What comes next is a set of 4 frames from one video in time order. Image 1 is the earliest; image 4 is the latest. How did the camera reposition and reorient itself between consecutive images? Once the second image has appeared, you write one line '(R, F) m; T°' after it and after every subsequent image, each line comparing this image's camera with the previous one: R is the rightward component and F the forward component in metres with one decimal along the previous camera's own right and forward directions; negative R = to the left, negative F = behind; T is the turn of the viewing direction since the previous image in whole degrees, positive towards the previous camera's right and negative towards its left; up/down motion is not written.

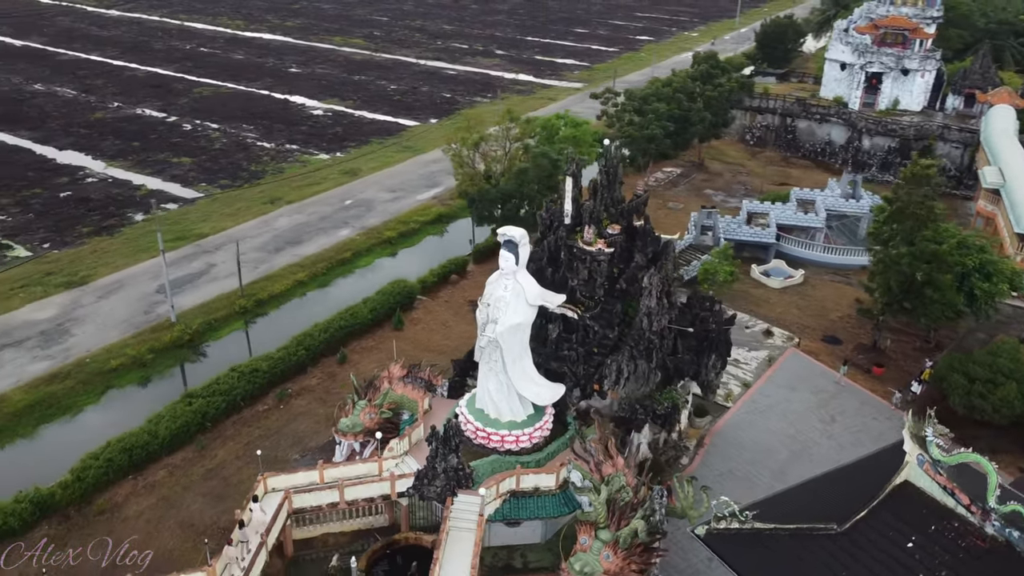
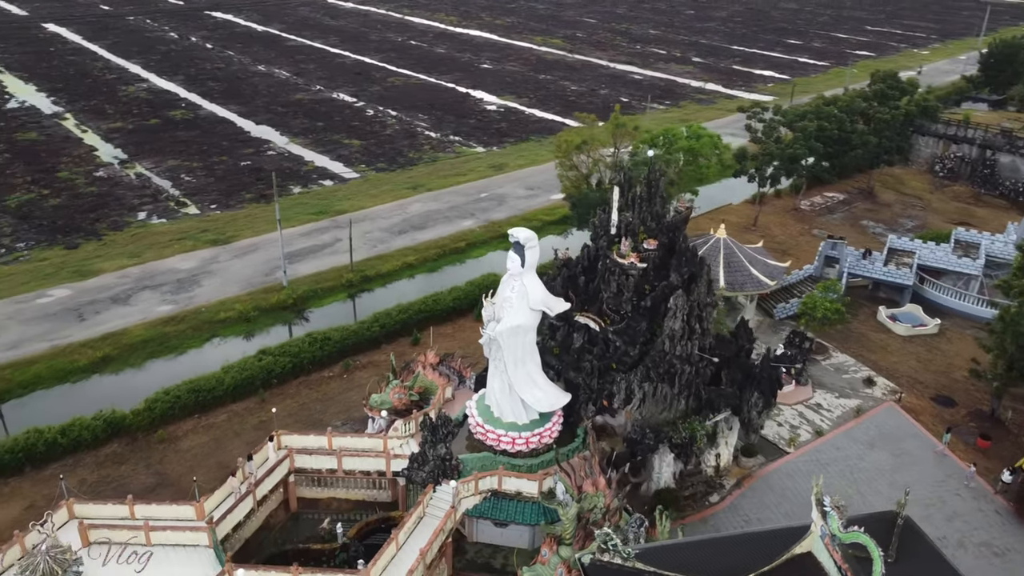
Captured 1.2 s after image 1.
(+4.4, +0.5) m; -15°
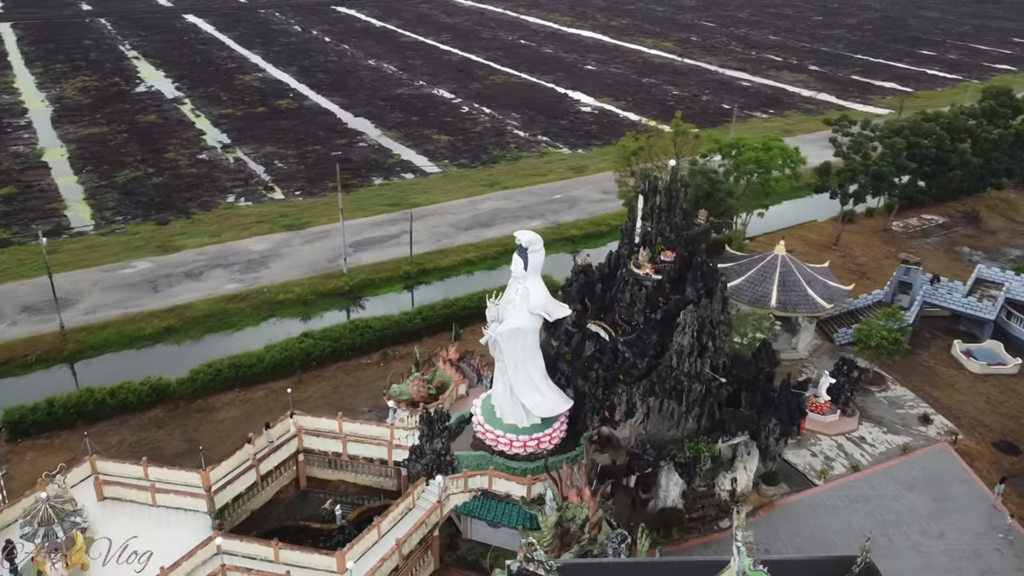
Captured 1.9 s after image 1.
(+2.5, +0.2) m; -8°
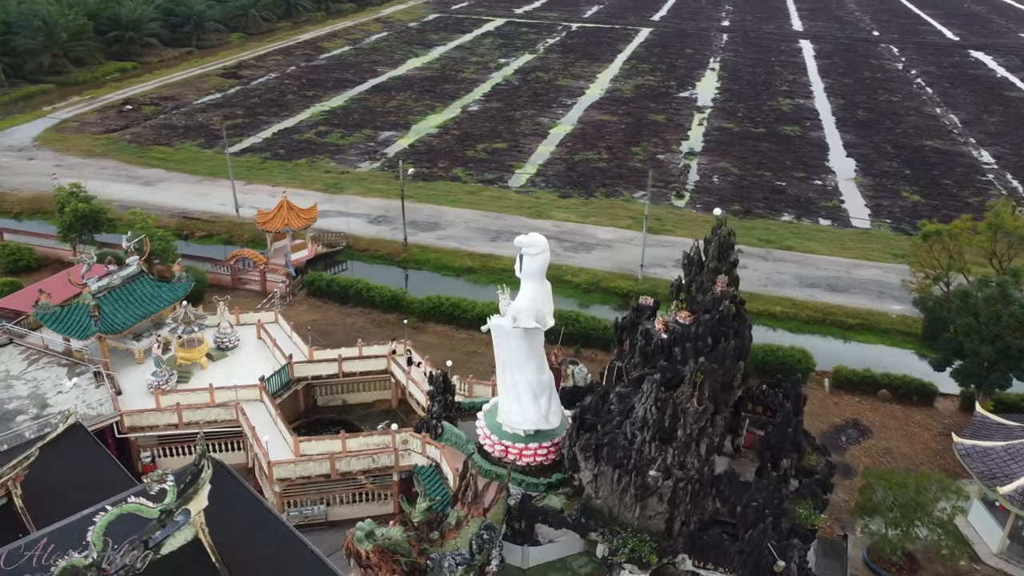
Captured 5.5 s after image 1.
(+11.7, +4.8) m; -42°
